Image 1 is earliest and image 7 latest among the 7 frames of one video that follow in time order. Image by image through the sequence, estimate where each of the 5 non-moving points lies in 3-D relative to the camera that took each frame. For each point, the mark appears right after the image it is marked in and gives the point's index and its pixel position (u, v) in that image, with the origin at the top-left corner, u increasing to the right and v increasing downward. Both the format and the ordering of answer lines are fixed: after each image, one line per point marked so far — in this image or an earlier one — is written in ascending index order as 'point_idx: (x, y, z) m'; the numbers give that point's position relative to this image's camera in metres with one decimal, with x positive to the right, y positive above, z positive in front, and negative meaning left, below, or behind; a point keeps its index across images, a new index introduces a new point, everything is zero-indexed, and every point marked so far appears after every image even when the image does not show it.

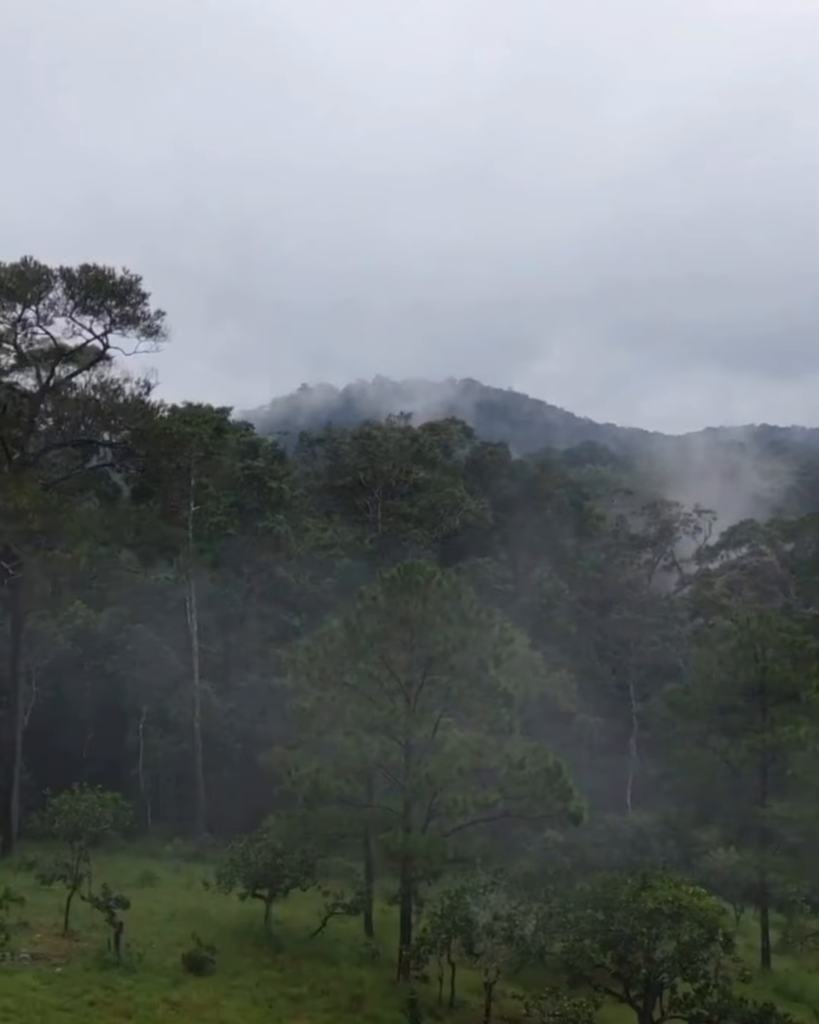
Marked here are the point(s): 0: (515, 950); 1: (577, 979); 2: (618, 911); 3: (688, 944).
0: (+1.5, -6.8, +19.5) m
1: (+2.6, -7.3, +19.4) m
2: (+3.2, -6.2, +19.4) m
3: (+4.2, -6.6, +18.9) m
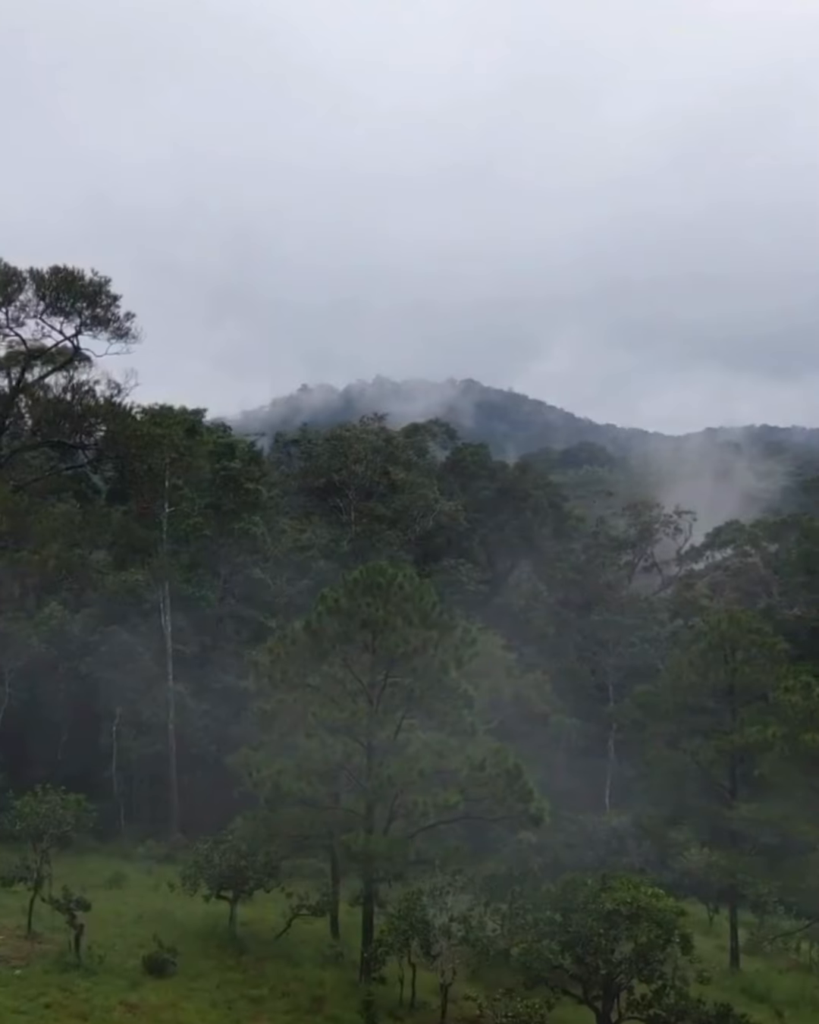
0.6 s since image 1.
0: (+0.9, -6.9, +19.5) m
1: (+1.9, -7.3, +19.5) m
2: (+2.6, -6.3, +19.4) m
3: (+3.6, -6.6, +19.0) m
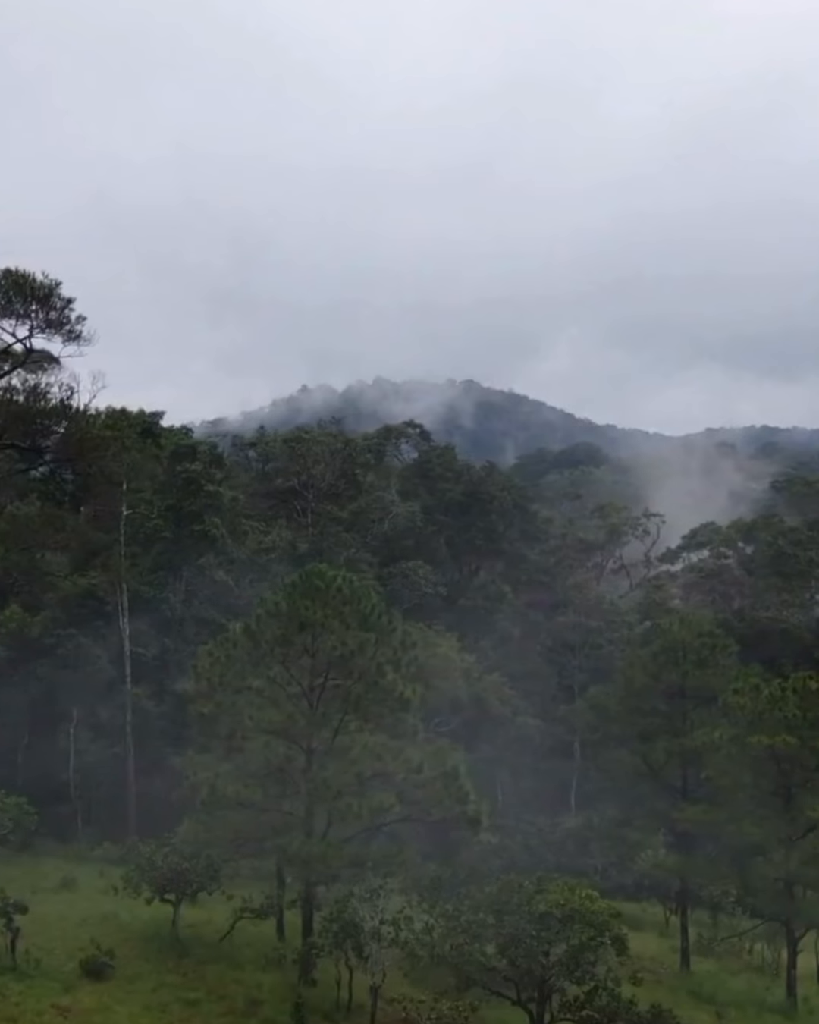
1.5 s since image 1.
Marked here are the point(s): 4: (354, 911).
0: (-0.2, -6.9, +19.6) m
1: (+0.9, -7.4, +19.6) m
2: (+1.6, -6.3, +19.5) m
3: (+2.6, -6.7, +19.1) m
4: (-0.9, -6.3, +19.4) m
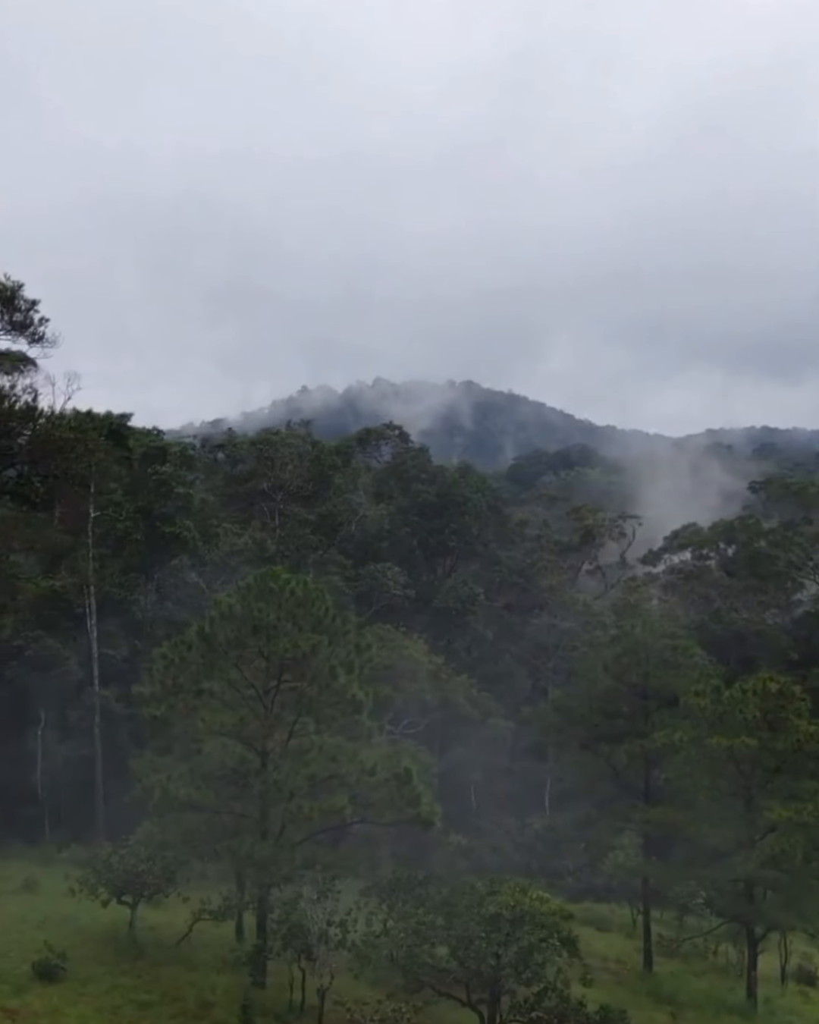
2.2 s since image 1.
0: (-0.9, -7.0, +19.6) m
1: (+0.1, -7.4, +19.6) m
2: (+0.8, -6.4, +19.6) m
3: (+1.8, -6.7, +19.1) m
4: (-1.7, -6.3, +19.4) m
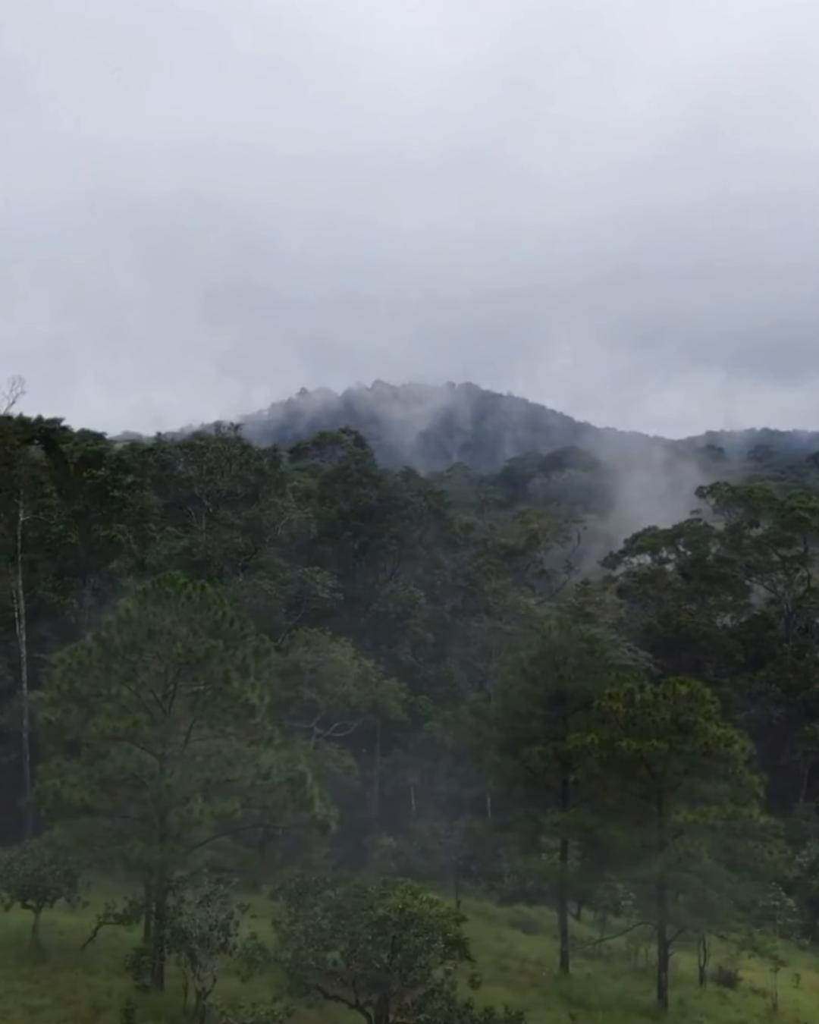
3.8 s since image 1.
0: (-2.7, -7.1, +19.7) m
1: (-1.7, -7.5, +19.7) m
2: (-1.0, -6.4, +19.7) m
3: (0.0, -6.8, +19.3) m
4: (-3.5, -6.4, +19.5) m
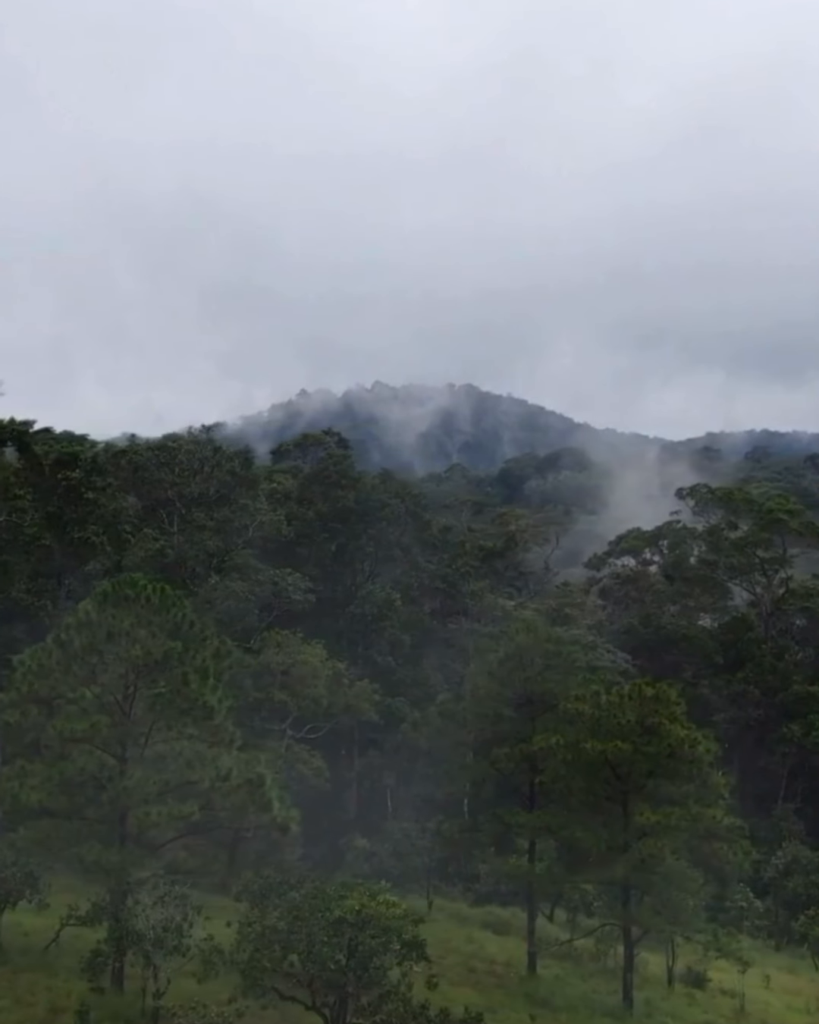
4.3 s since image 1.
0: (-3.4, -7.1, +19.8) m
1: (-2.4, -7.5, +19.8) m
2: (-1.7, -6.5, +19.7) m
3: (-0.7, -6.8, +19.3) m
4: (-4.2, -6.4, +19.6) m
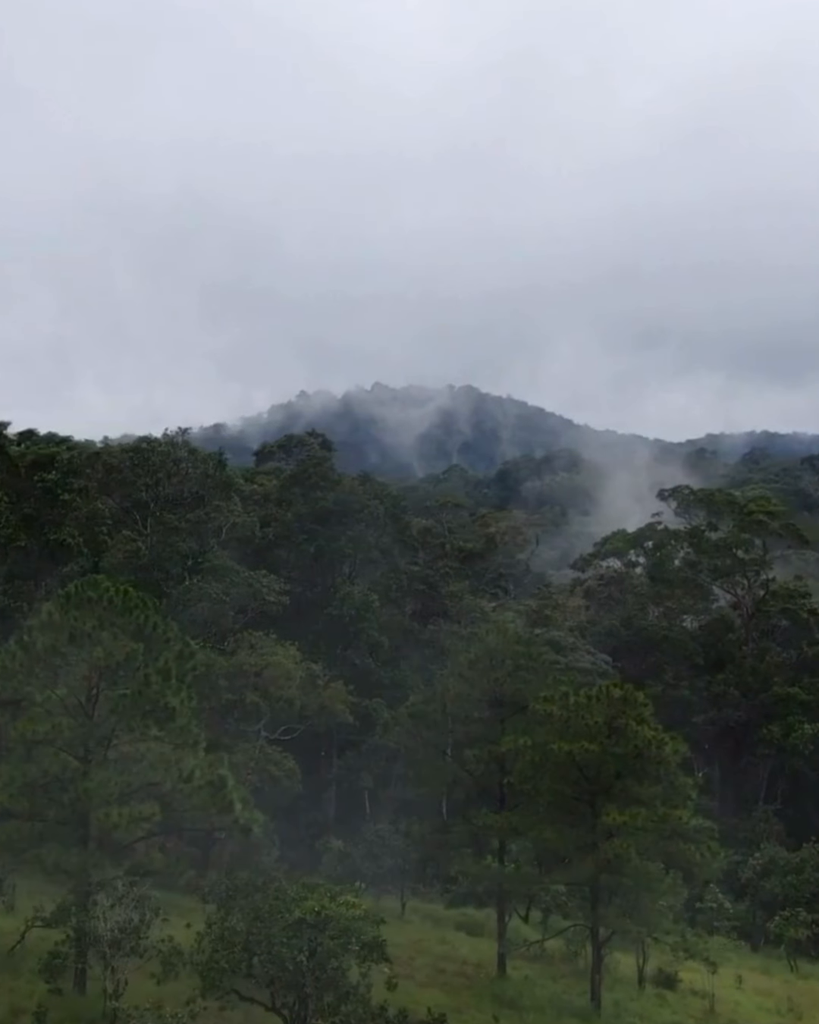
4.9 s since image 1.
0: (-4.1, -7.1, +19.8) m
1: (-3.0, -7.6, +19.8) m
2: (-2.3, -6.5, +19.8) m
3: (-1.3, -6.9, +19.4) m
4: (-4.8, -6.5, +19.6) m
